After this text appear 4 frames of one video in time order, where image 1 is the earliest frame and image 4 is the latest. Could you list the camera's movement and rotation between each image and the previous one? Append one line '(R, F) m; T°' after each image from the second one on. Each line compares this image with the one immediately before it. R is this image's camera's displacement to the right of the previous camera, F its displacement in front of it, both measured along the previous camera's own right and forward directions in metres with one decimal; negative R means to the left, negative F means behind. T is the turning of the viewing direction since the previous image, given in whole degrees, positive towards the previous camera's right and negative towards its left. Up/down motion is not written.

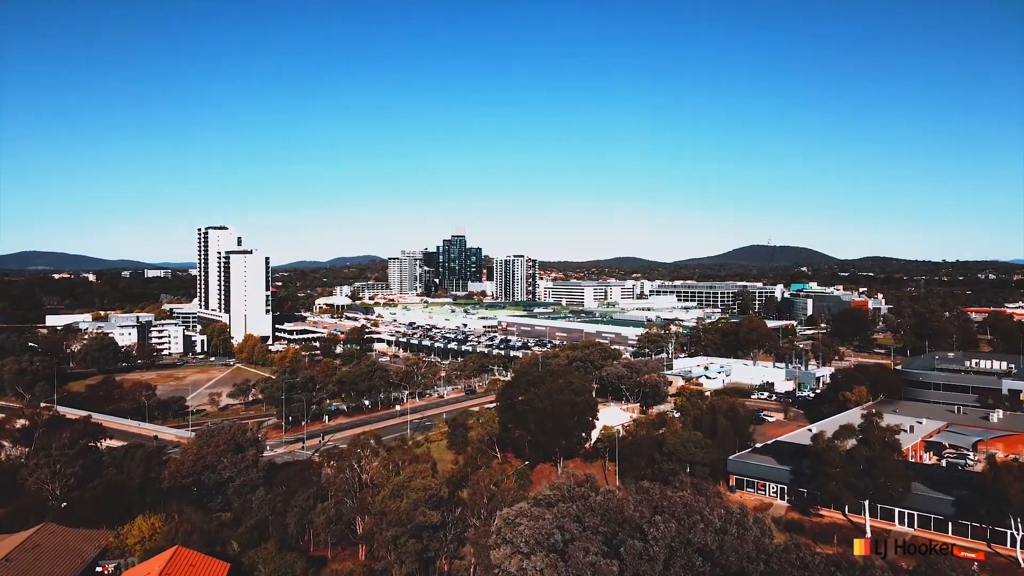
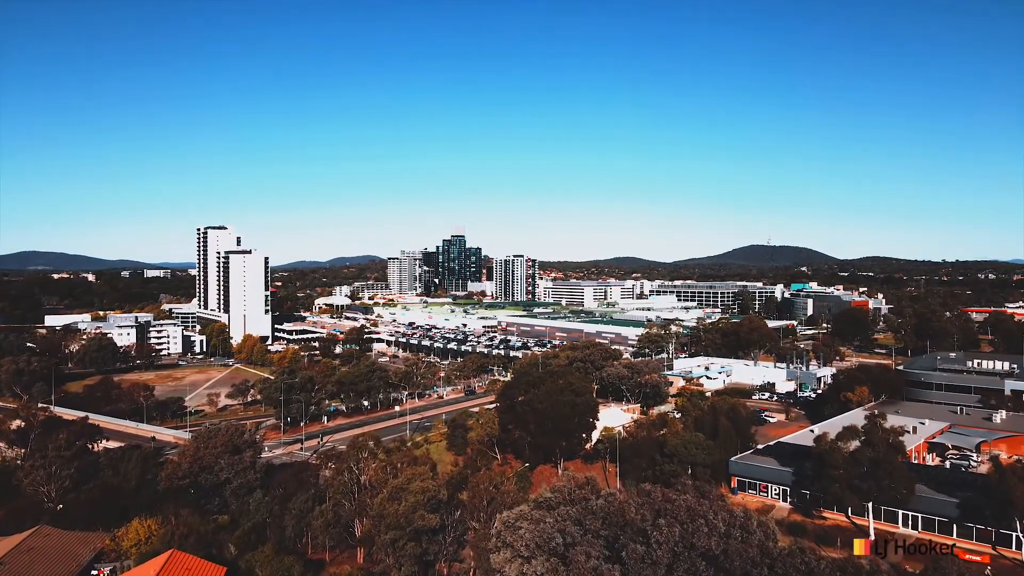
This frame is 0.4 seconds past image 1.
(-0.1, +0.3) m; 0°
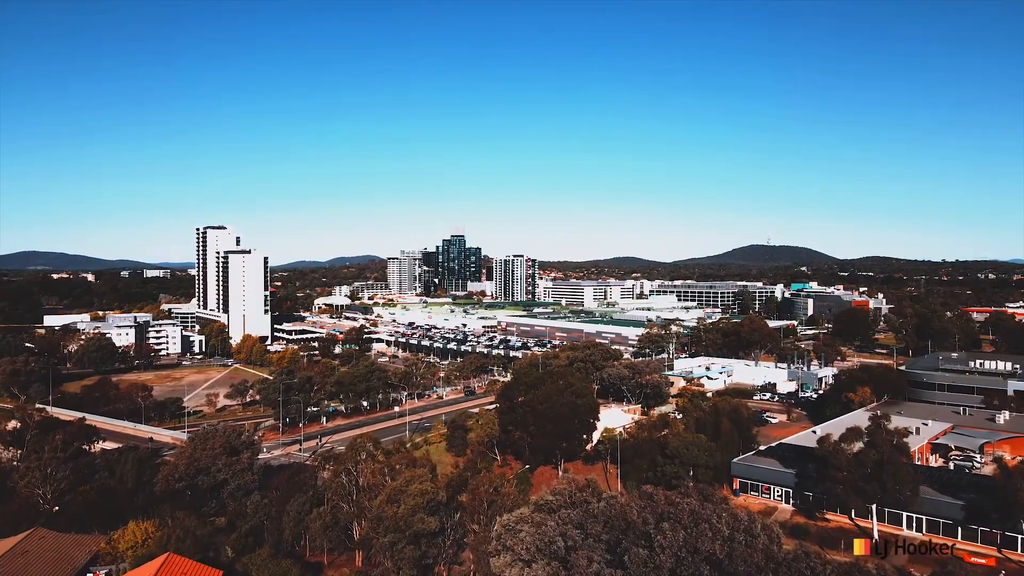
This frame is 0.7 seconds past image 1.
(0.0, +0.5) m; 0°
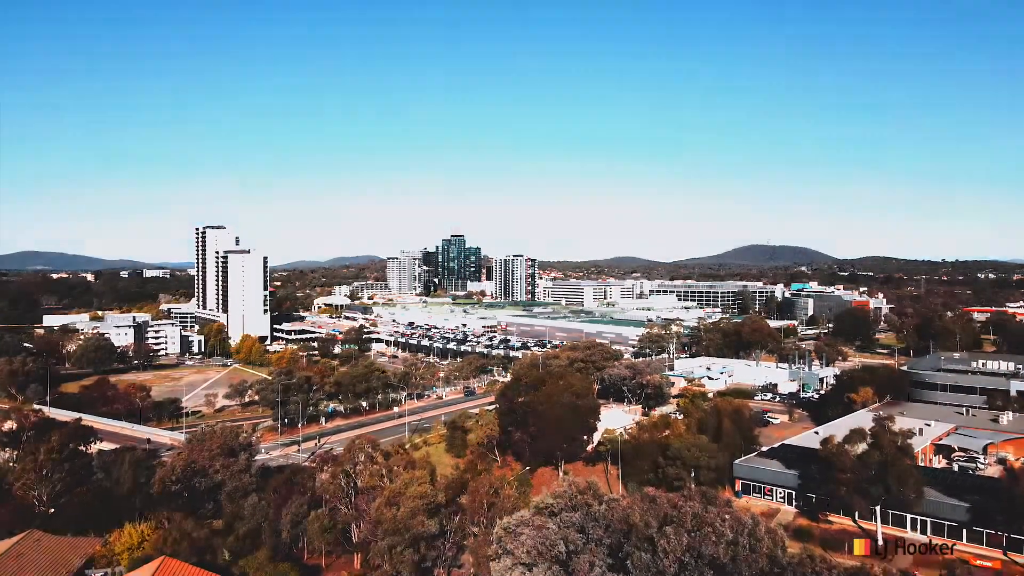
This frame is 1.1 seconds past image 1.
(-1.3, -2.4) m; 0°
